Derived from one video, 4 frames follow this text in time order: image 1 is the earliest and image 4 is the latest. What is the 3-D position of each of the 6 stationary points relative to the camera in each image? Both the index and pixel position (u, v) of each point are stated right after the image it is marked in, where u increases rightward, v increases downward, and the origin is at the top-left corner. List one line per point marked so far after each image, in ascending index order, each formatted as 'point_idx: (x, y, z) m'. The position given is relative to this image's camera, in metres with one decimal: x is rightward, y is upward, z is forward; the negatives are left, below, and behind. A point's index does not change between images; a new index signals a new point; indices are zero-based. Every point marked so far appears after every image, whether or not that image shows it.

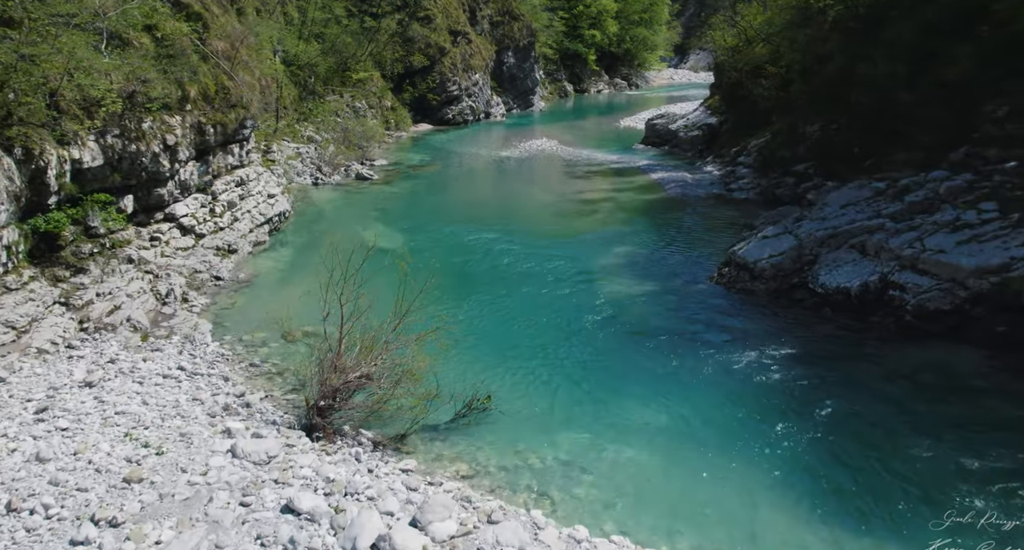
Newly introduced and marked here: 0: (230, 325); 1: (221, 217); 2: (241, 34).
0: (-5.3, -1.0, +12.1) m
1: (-7.2, +1.4, +16.0) m
2: (-7.8, +7.0, +18.5) m
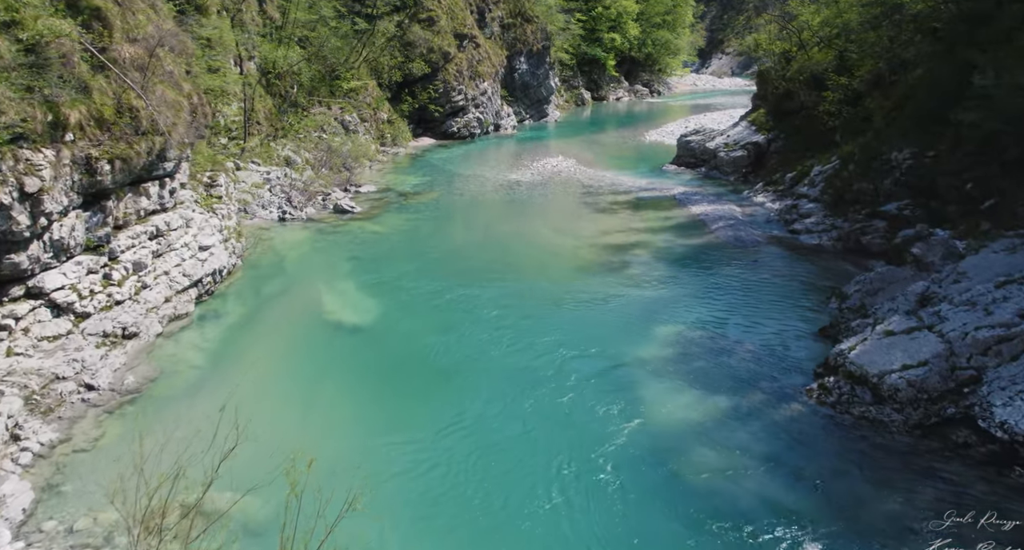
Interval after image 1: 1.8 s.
0: (-5.3, -2.6, +7.7) m
1: (-7.1, -0.2, +11.7) m
2: (-7.6, +5.3, +14.2) m
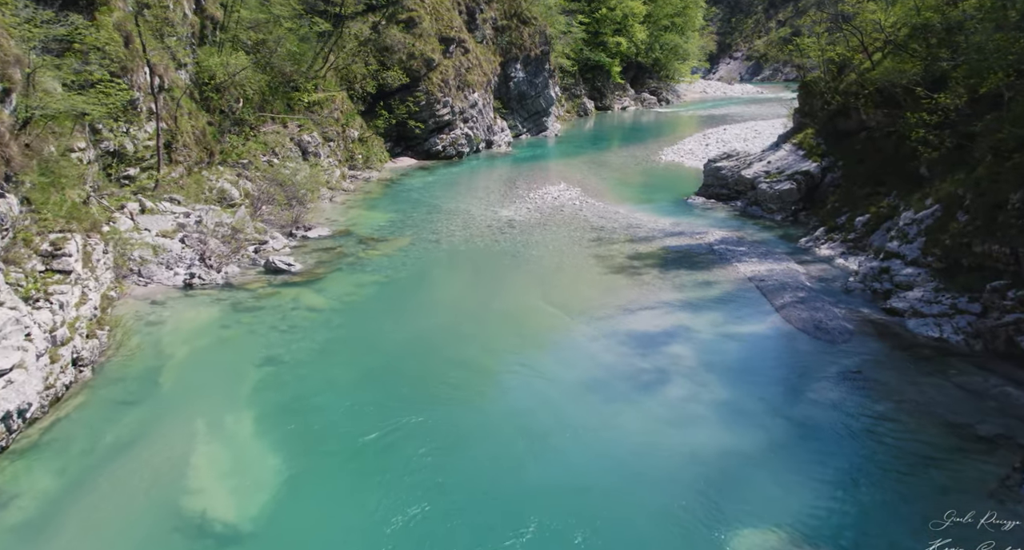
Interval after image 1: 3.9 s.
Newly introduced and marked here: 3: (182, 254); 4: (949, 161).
0: (-5.5, -4.5, +2.4) m
1: (-7.4, -2.1, +6.4) m
2: (-7.9, +3.4, +9.0) m
3: (-8.1, +0.5, +15.8) m
4: (+10.8, +2.8, +15.8) m
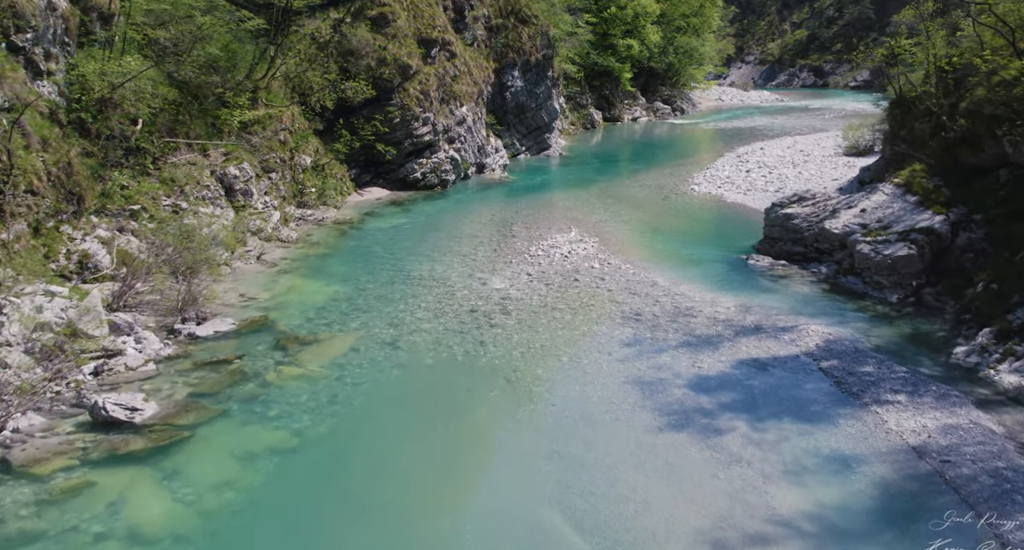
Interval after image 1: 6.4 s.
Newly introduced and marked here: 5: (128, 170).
0: (-5.6, -6.7, -4.2) m
1: (-7.5, -4.4, -0.1) m
2: (-8.0, +1.1, +2.5) m
3: (-8.2, -1.8, +9.2) m
4: (+10.7, +0.4, +9.3) m
5: (-10.2, +2.7, +16.9) m
